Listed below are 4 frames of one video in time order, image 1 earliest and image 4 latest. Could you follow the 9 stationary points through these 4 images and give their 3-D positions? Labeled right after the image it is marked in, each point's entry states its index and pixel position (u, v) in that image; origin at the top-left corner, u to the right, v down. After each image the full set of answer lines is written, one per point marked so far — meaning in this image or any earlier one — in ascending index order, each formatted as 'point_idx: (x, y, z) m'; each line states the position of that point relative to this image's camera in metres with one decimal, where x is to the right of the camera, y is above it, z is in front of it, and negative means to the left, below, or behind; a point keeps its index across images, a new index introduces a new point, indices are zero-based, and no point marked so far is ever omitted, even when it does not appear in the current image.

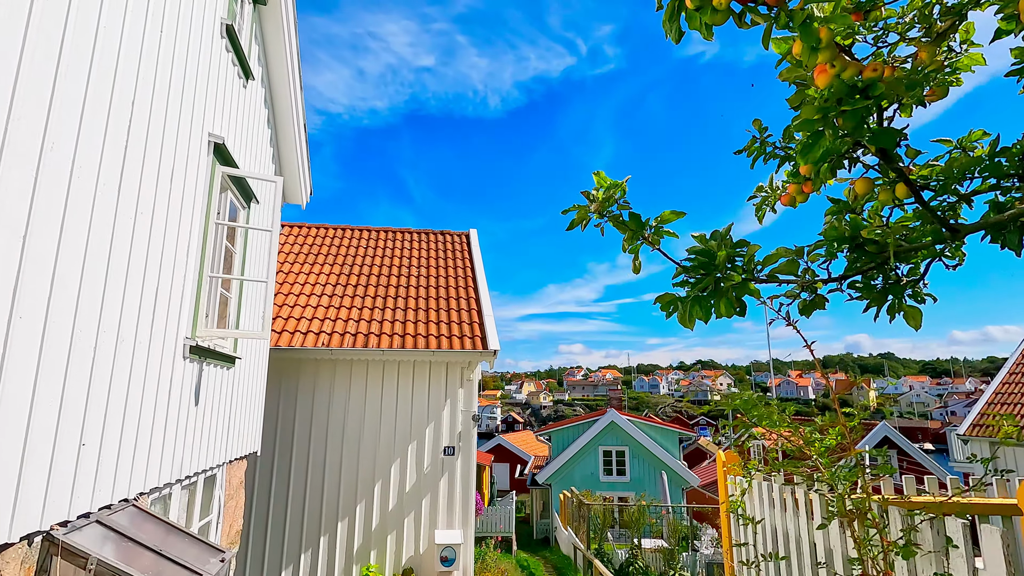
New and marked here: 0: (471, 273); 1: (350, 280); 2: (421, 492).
0: (-0.6, +0.2, +8.1) m
1: (-2.2, +0.1, +7.6) m
2: (-1.0, -2.3, +6.2) m
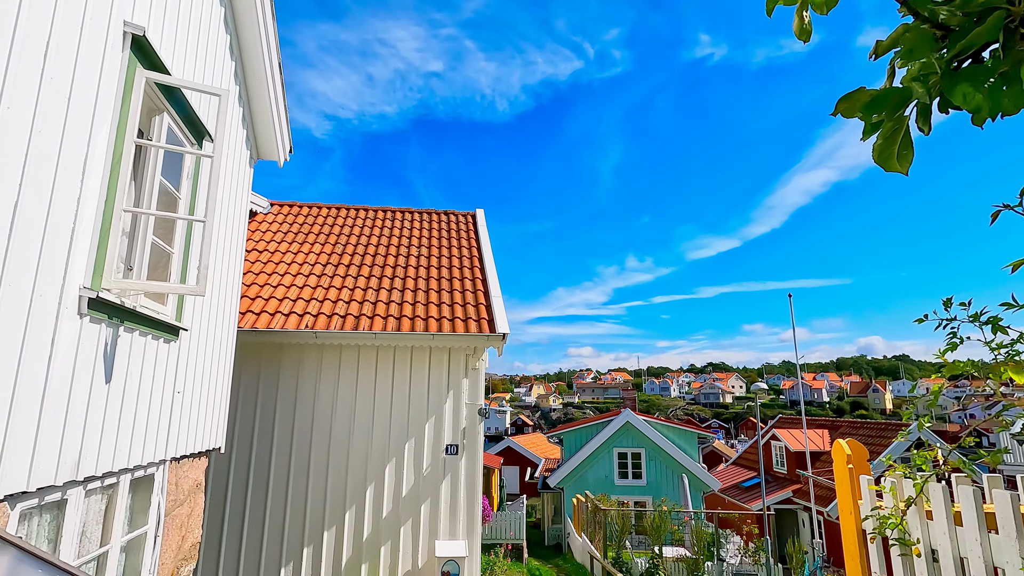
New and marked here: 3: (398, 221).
0: (-0.5, +0.4, +7.3) m
1: (-2.1, +0.4, +6.8) m
2: (-0.9, -2.0, +5.4) m
3: (-1.7, +1.0, +8.1) m
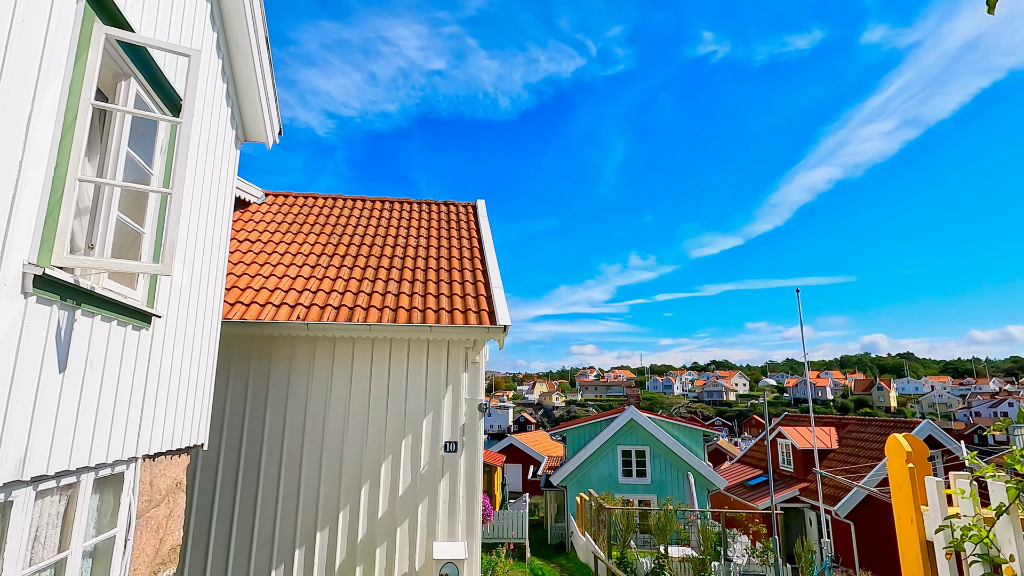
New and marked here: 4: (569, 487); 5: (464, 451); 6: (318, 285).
0: (-0.4, +0.6, +7.1) m
1: (-2.1, +0.5, +6.6) m
2: (-0.9, -1.9, +5.1) m
3: (-1.7, +1.1, +7.9) m
4: (+1.7, -6.0, +16.7) m
5: (-0.5, -1.6, +5.3) m
6: (-2.0, 0.0, +5.7) m
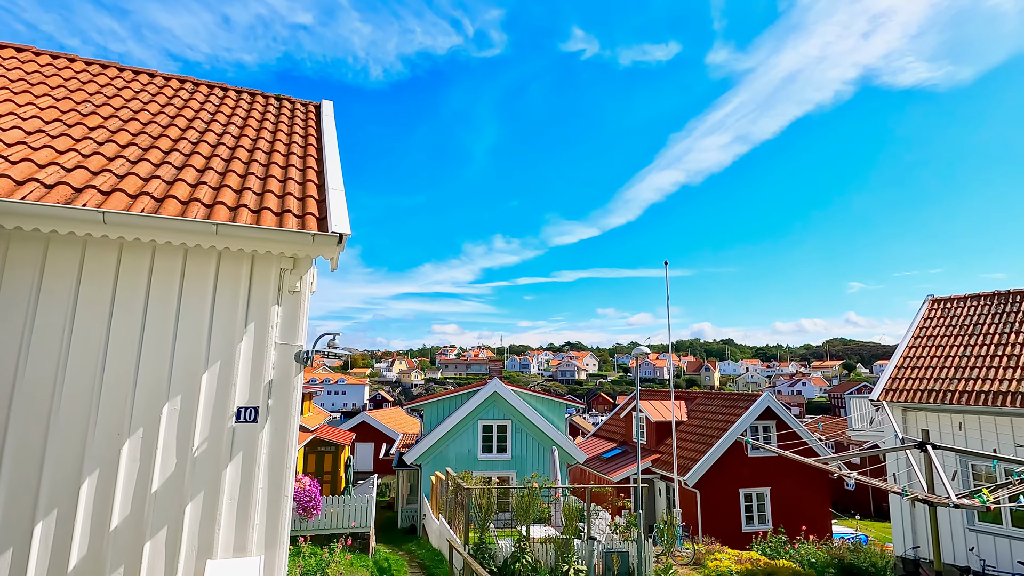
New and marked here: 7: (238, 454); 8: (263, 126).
0: (-1.9, +1.3, +5.2) m
1: (-3.3, +1.3, +4.3) m
2: (-1.9, -1.2, +3.3) m
3: (-3.2, +2.0, +5.7) m
4: (-2.4, -4.9, +15.2) m
5: (-1.5, -0.8, +3.5) m
6: (-3.1, +0.8, +3.5) m
7: (-1.7, -1.0, +3.4) m
8: (-2.4, +1.5, +5.3) m
